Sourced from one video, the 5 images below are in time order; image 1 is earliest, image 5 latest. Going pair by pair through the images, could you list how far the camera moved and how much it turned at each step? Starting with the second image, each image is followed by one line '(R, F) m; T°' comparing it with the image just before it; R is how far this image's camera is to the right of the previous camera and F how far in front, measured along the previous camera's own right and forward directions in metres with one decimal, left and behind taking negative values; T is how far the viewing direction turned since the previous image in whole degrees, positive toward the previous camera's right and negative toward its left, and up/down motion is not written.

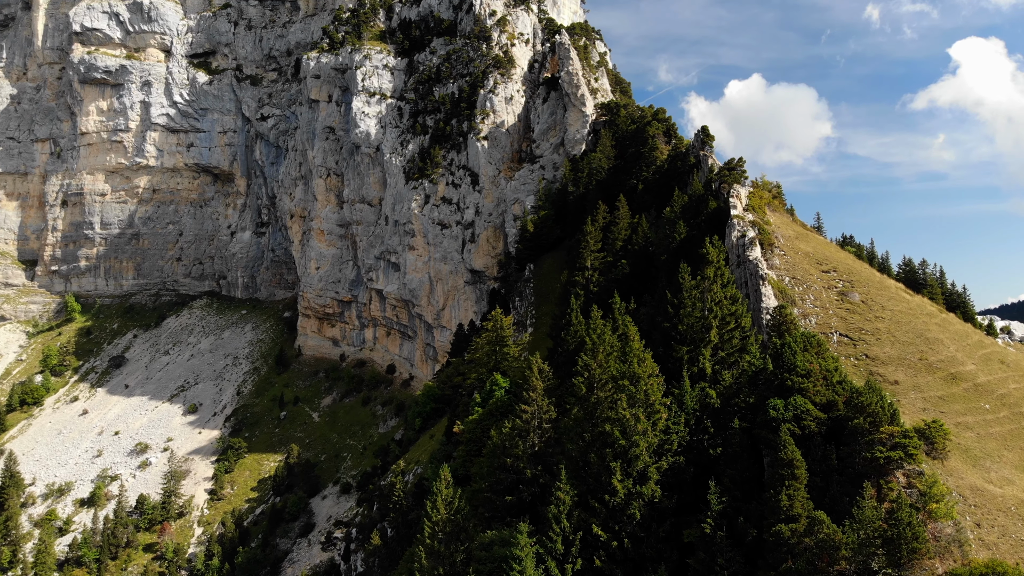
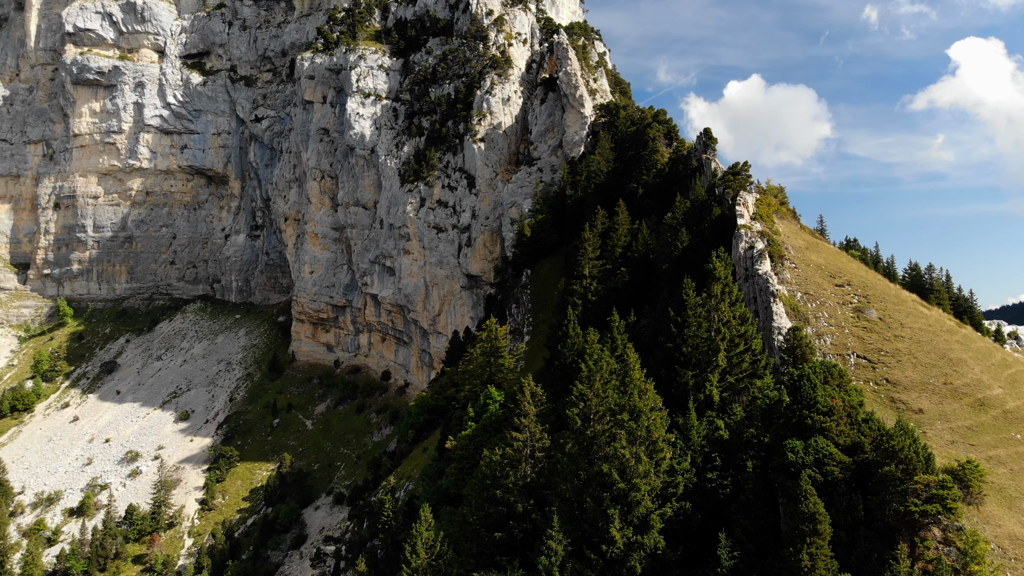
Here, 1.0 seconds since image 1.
(+0.4, +1.9) m; 0°
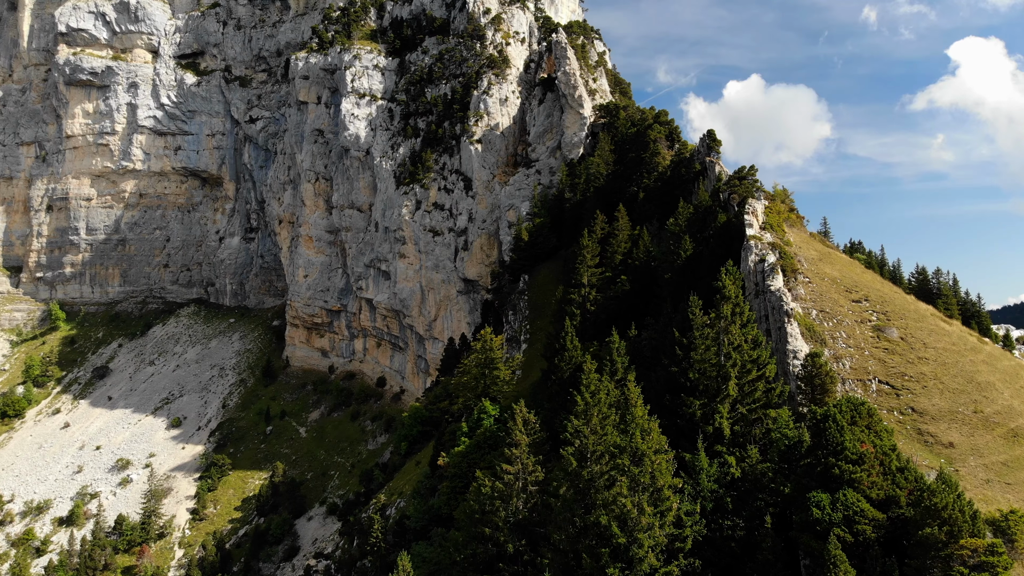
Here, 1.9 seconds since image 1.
(+0.4, +1.9) m; 0°
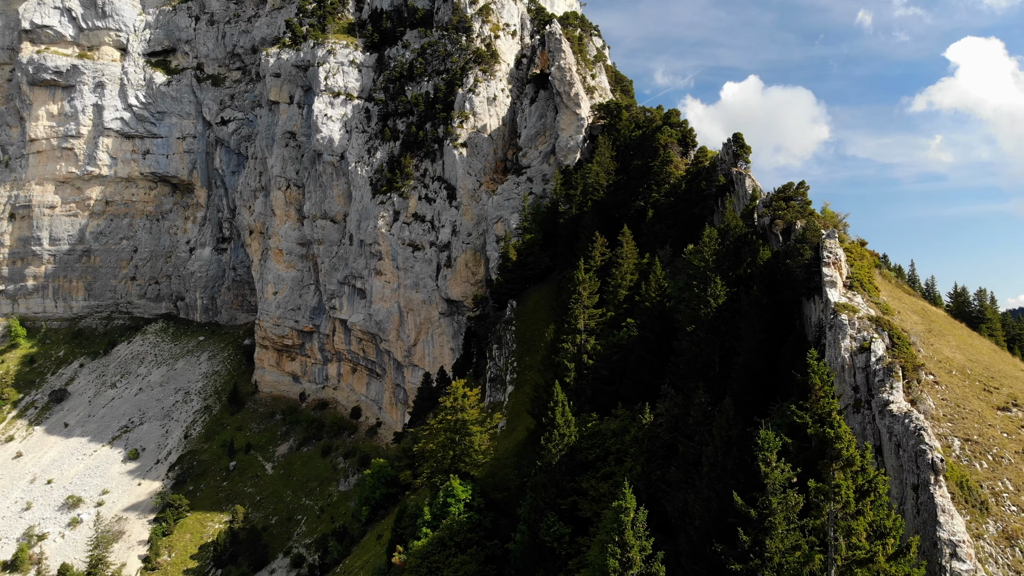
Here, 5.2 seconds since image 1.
(+1.4, +8.9) m; 0°
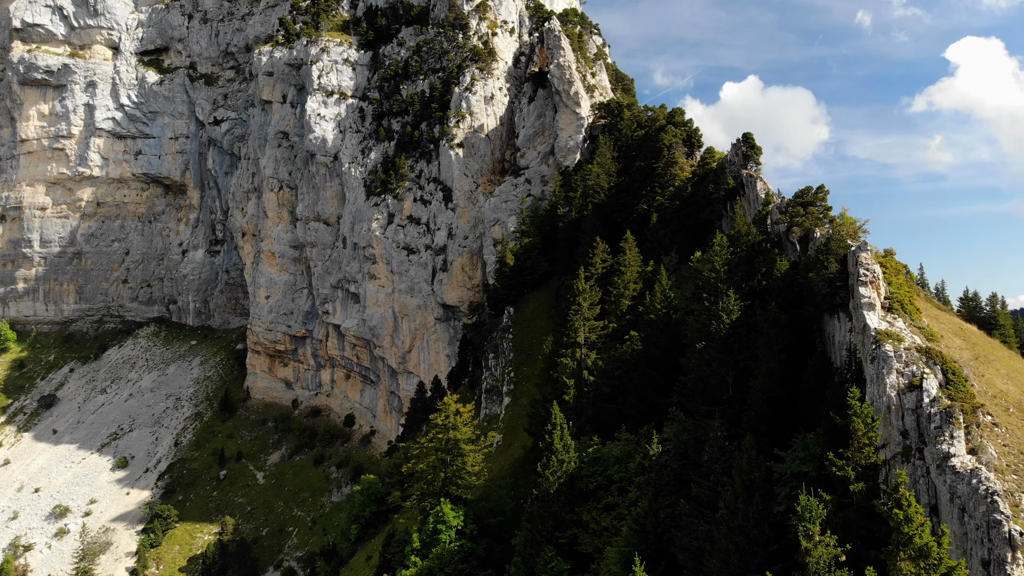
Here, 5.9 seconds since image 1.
(+0.3, +2.1) m; 0°
